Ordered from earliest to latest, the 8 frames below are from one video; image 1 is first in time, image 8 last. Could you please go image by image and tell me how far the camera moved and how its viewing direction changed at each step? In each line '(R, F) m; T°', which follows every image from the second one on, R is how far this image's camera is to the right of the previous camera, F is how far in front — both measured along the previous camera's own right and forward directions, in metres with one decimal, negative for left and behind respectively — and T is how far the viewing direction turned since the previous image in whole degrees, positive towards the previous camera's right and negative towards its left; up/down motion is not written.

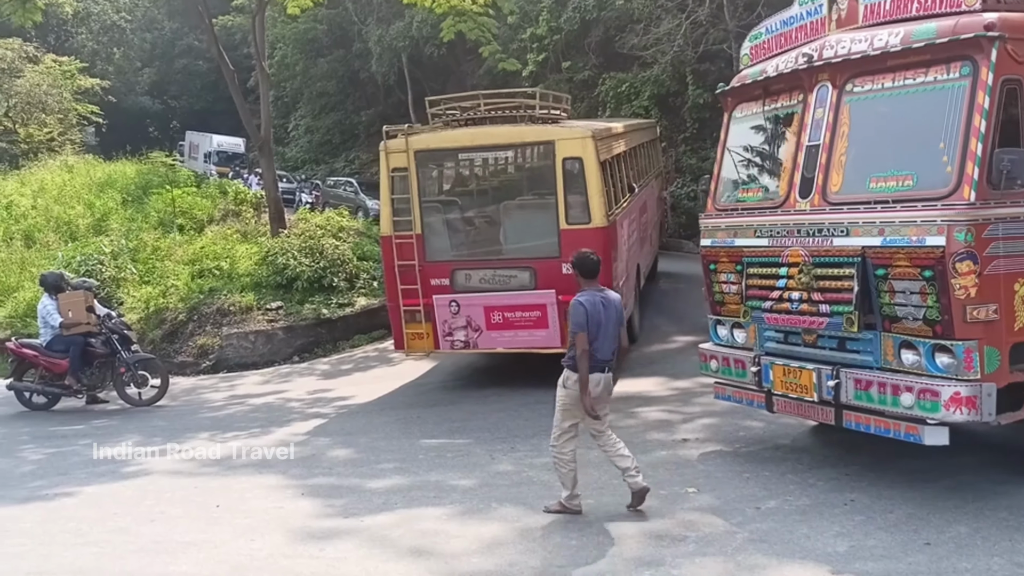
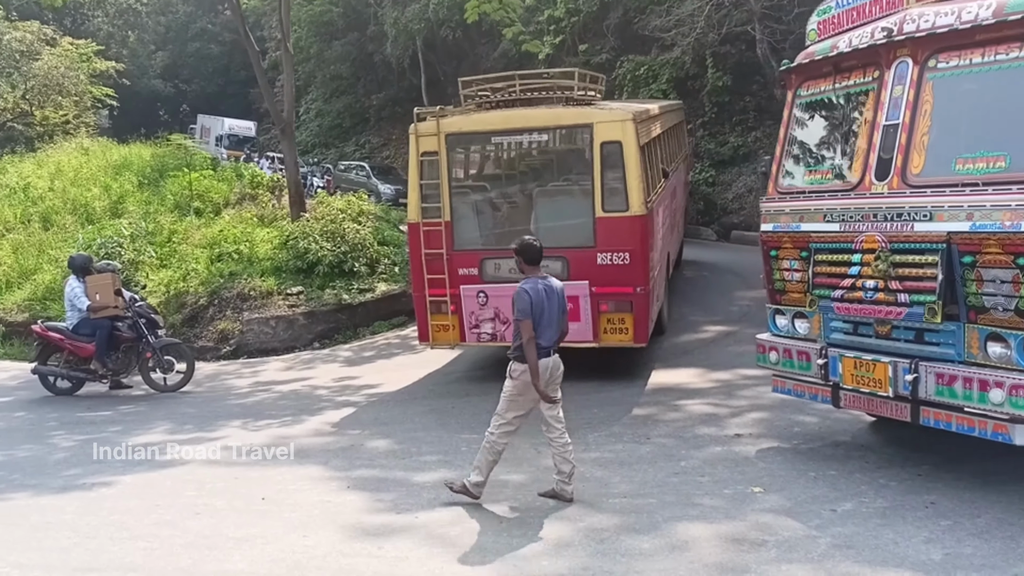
(-0.4, +0.4) m; 0°
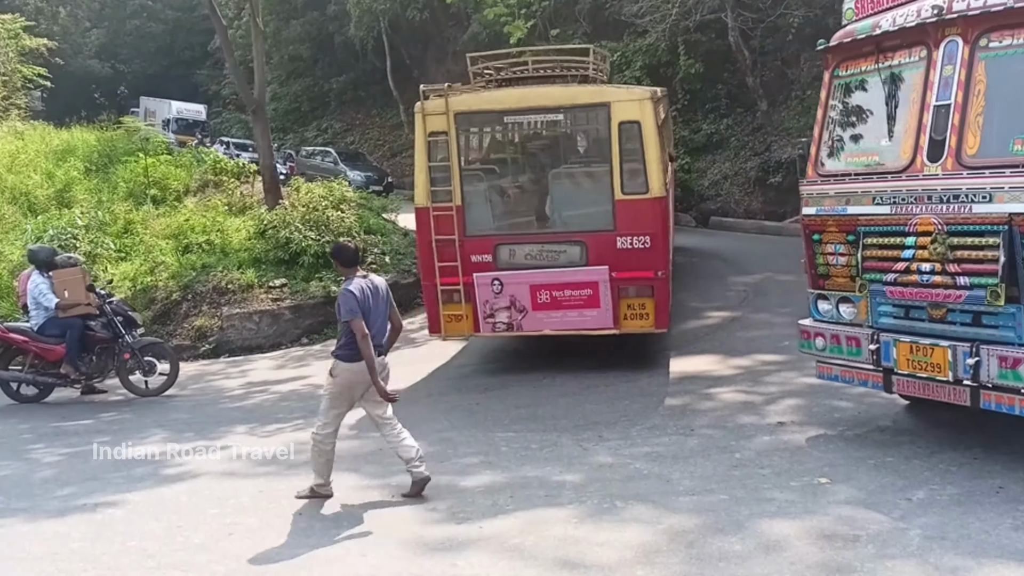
(-0.7, +0.3) m; +4°
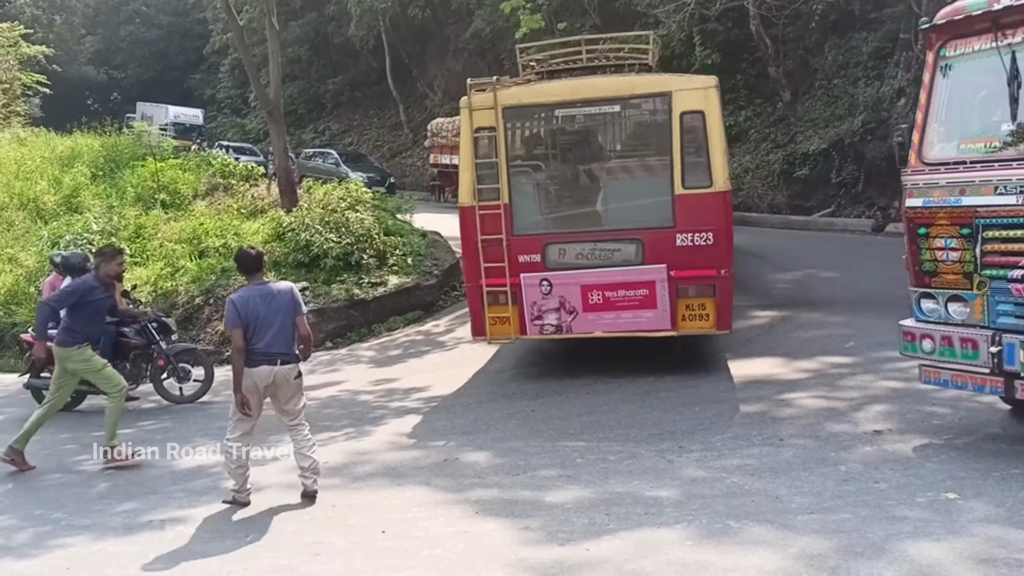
(-0.6, +0.7) m; +1°
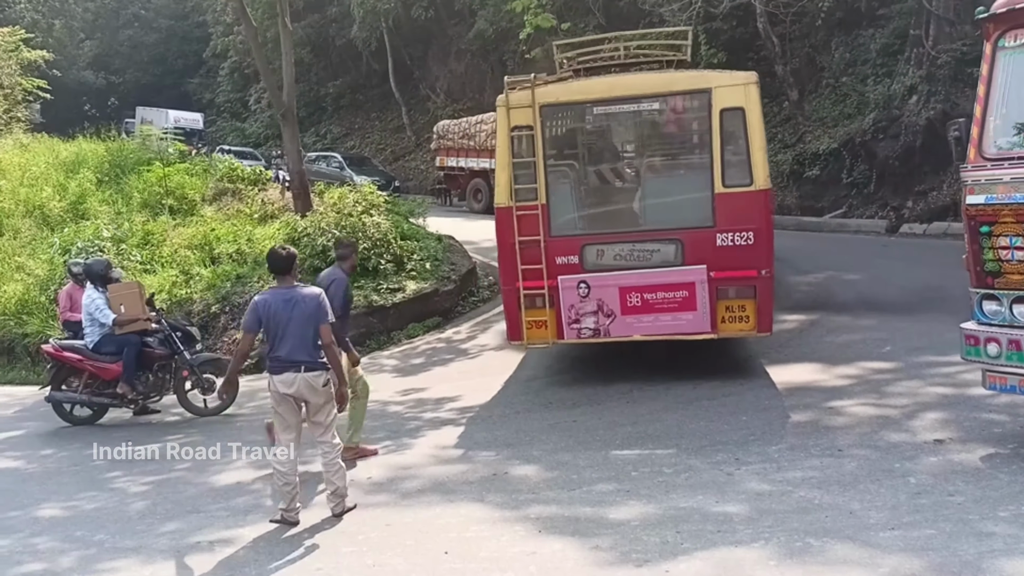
(-0.4, +0.3) m; +1°
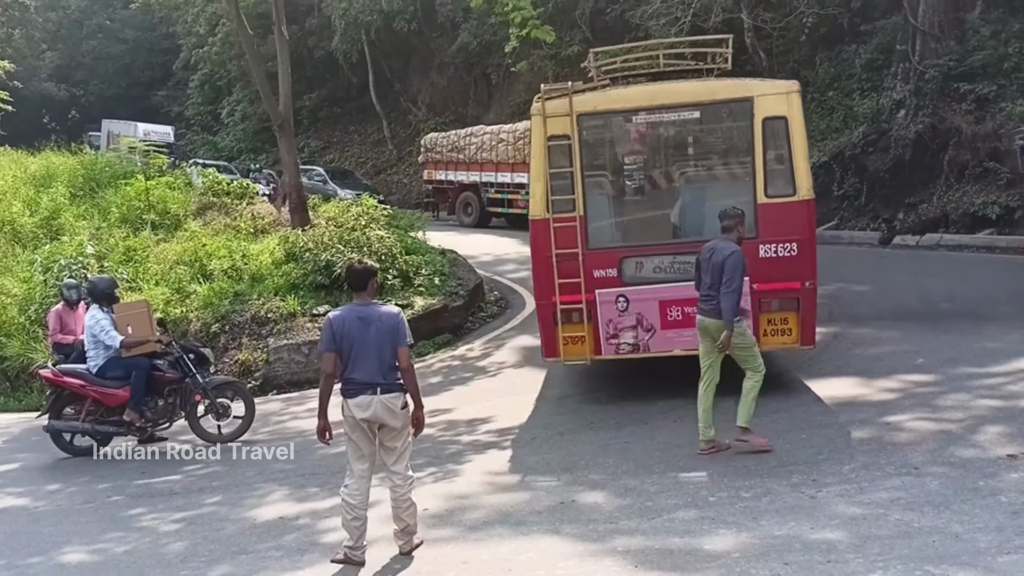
(-0.6, +0.4) m; +2°
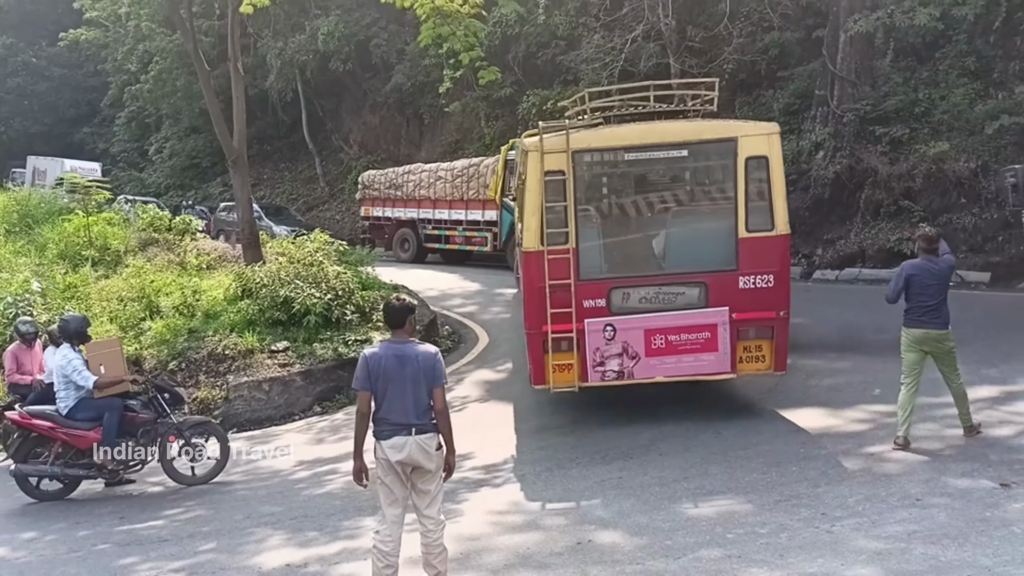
(-0.6, +0.2) m; +5°
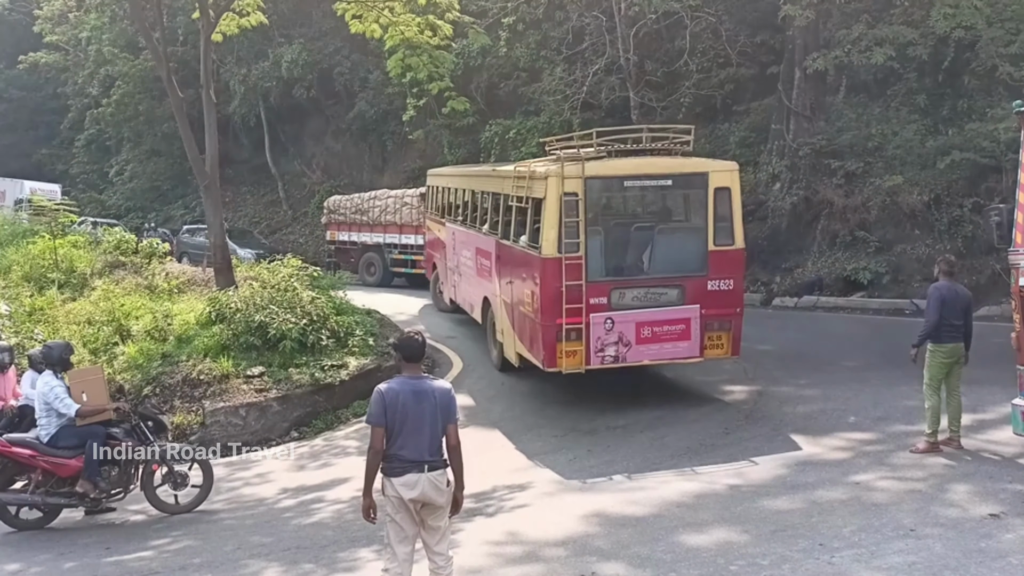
(-0.3, 0.0) m; +3°
